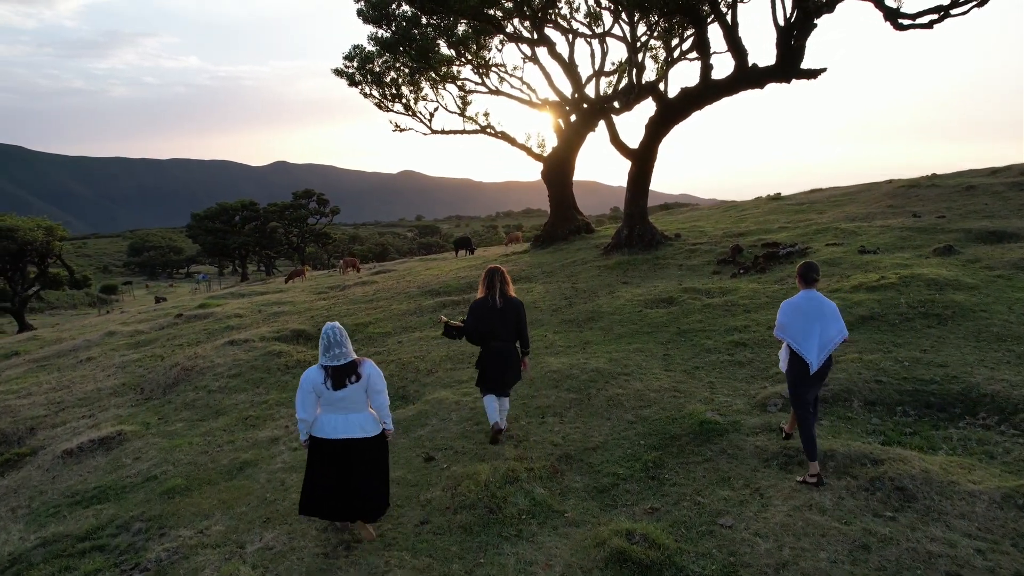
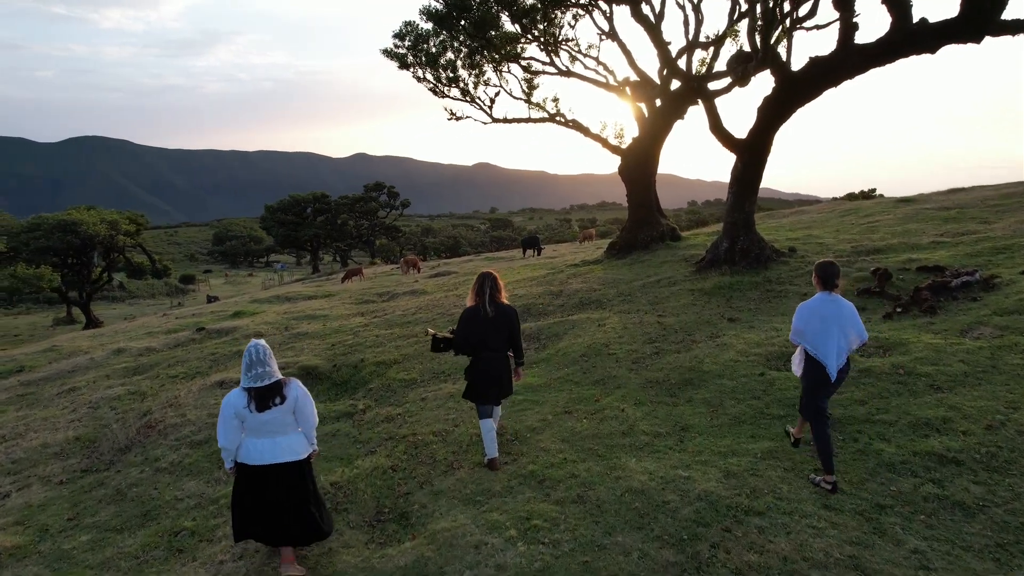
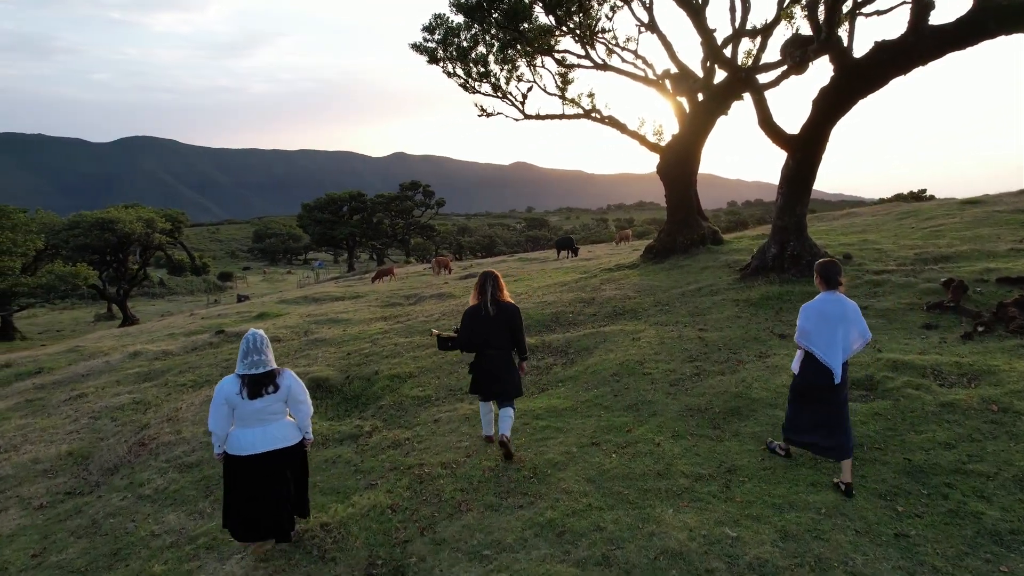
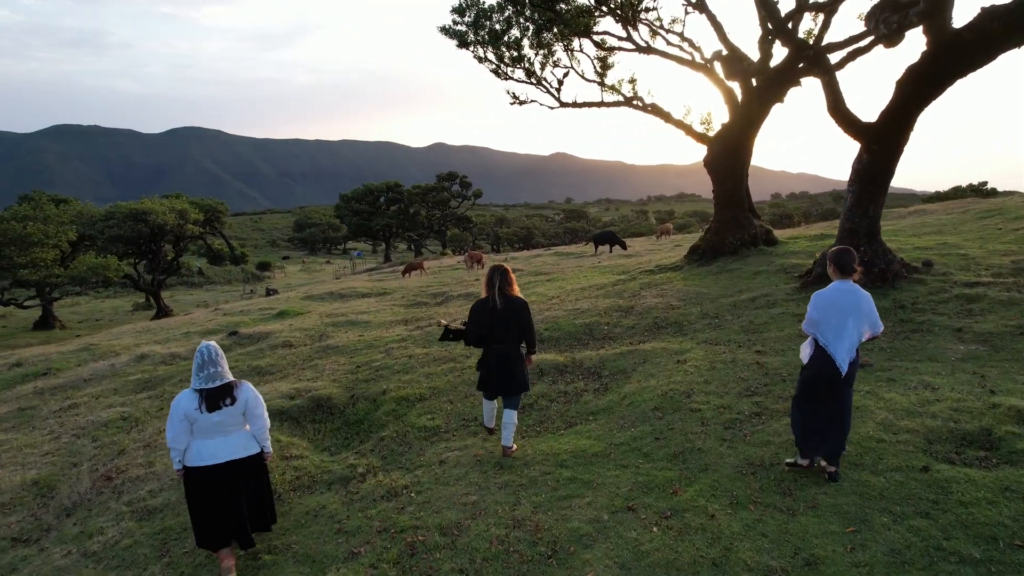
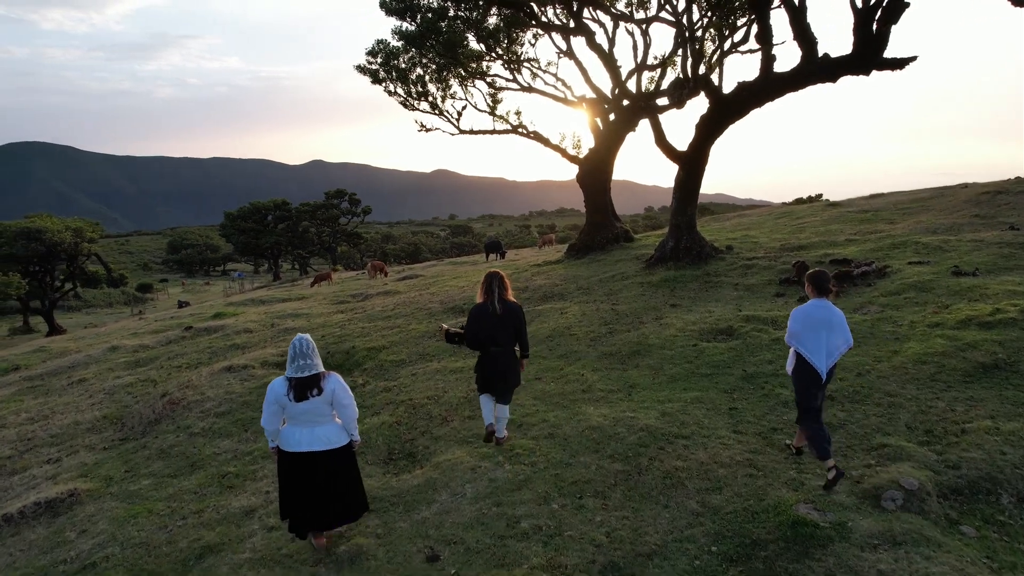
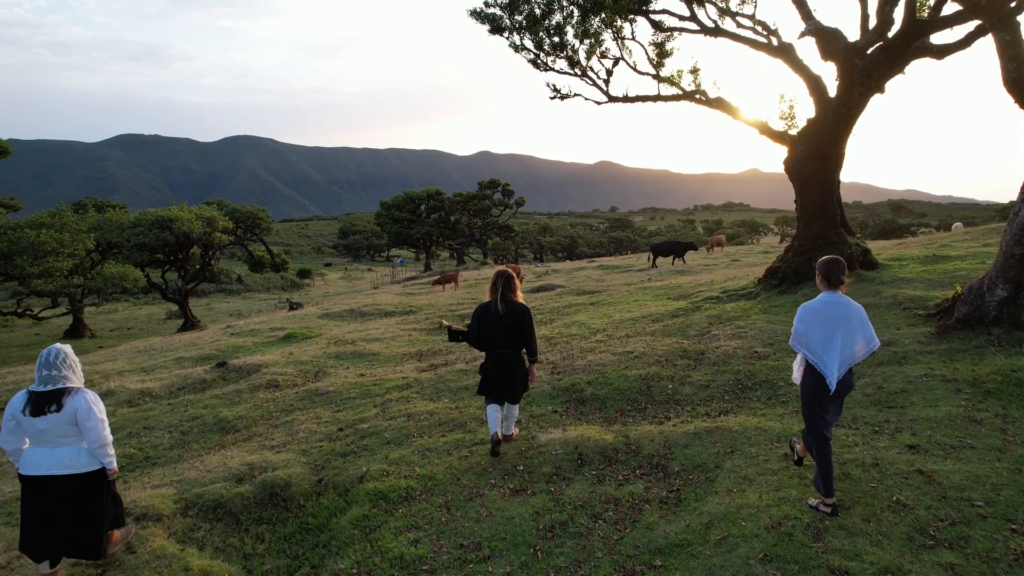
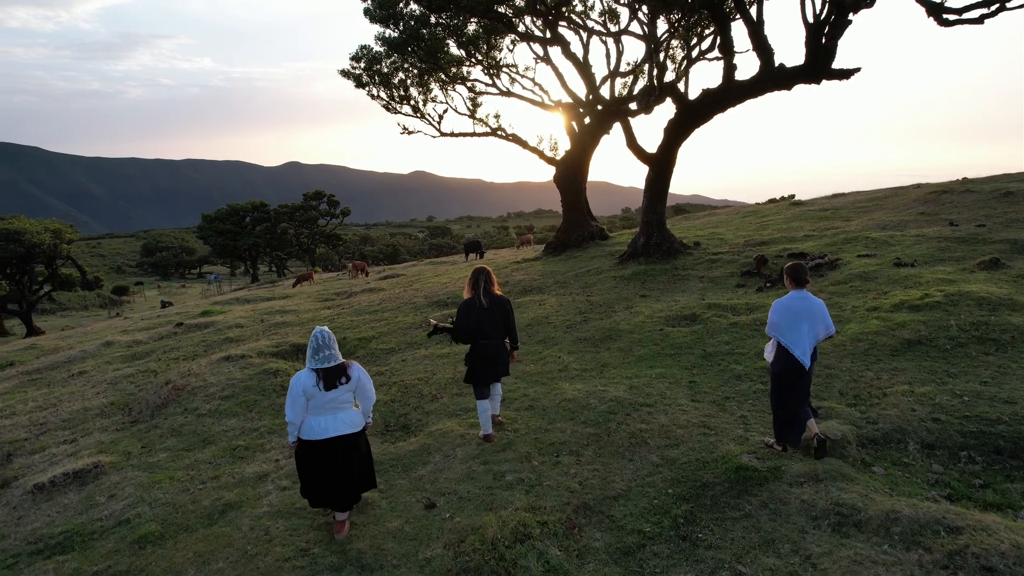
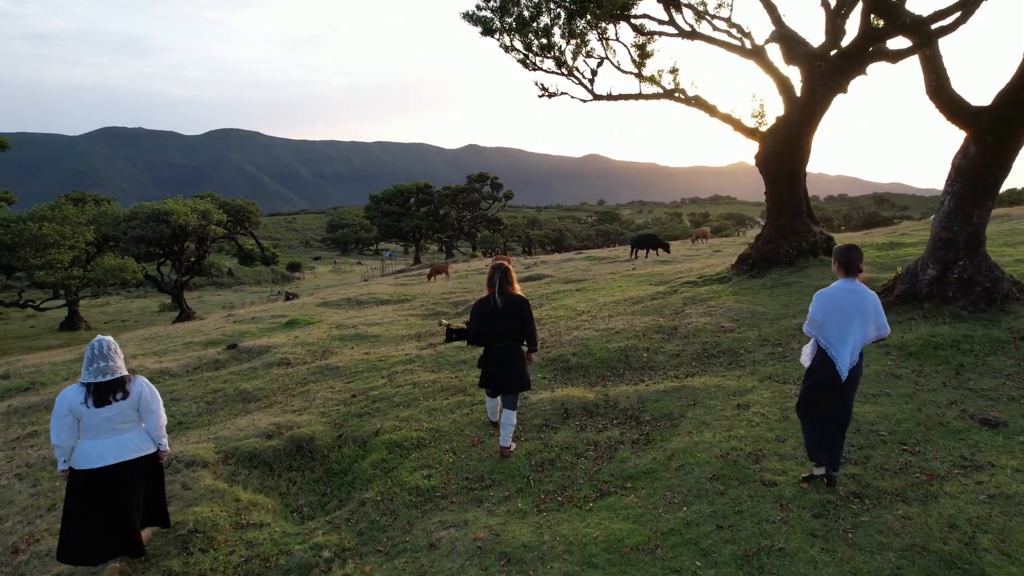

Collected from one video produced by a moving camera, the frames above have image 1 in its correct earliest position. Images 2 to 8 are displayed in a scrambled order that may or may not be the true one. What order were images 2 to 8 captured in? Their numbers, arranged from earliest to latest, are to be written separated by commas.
7, 5, 2, 3, 4, 8, 6
